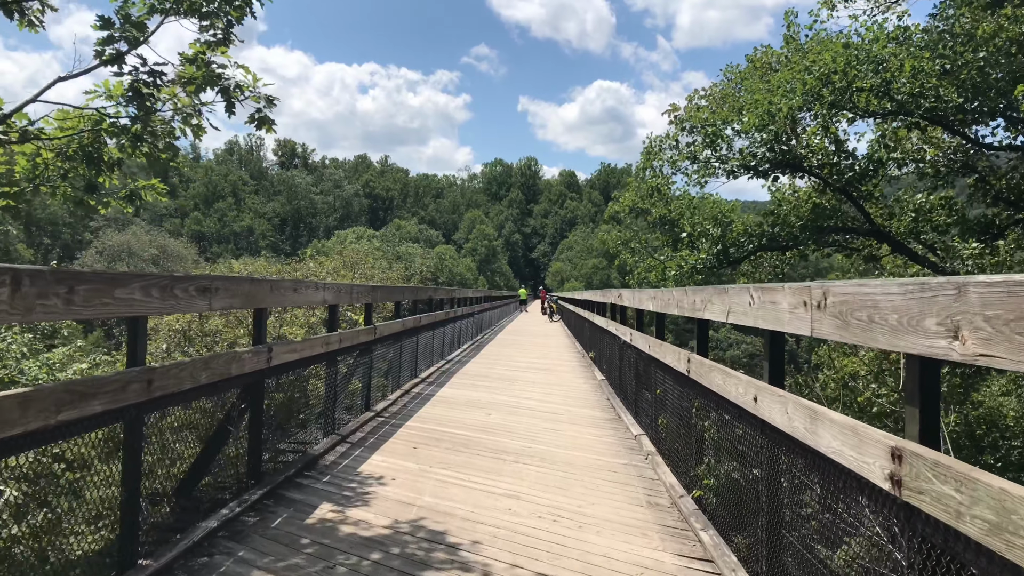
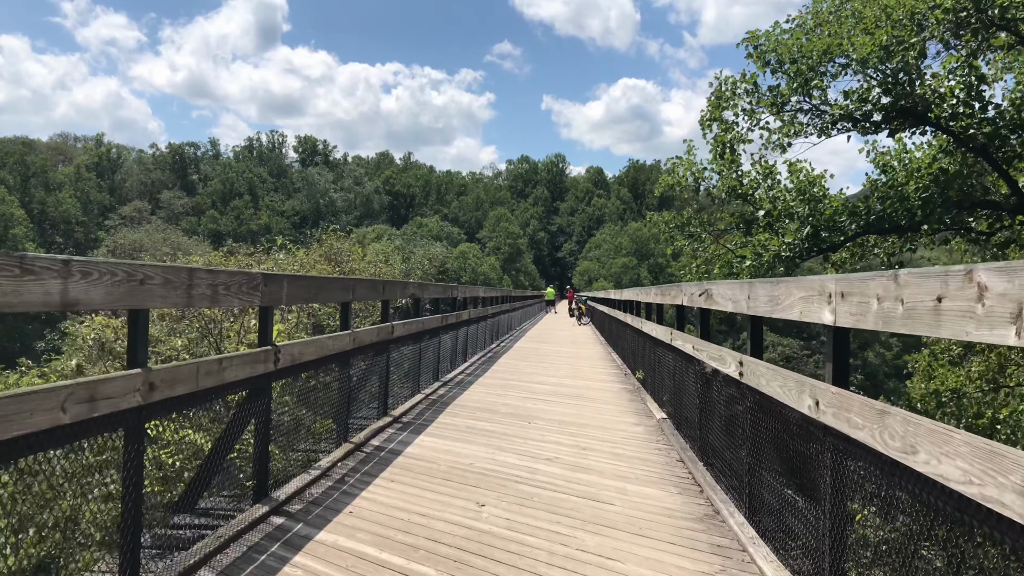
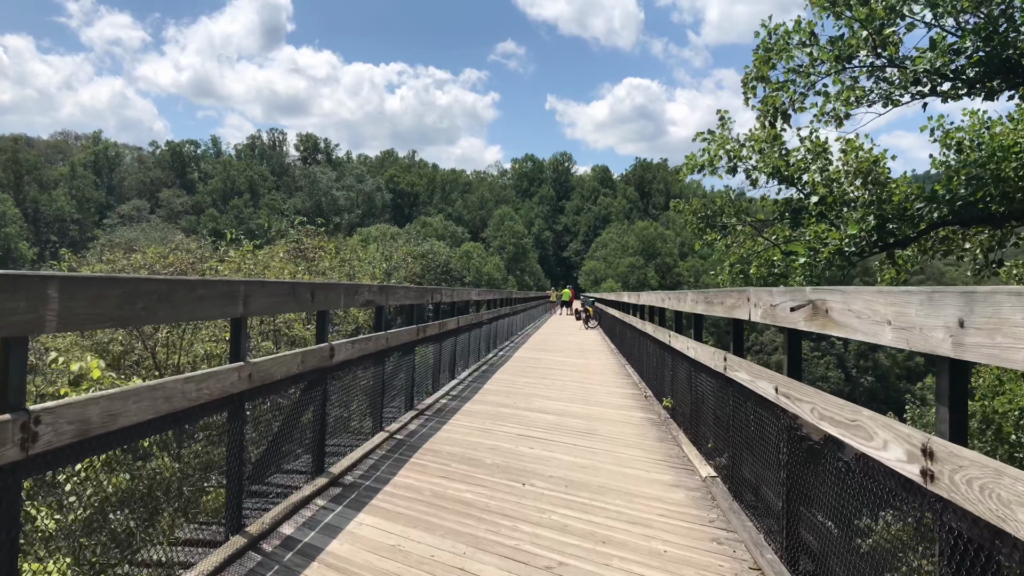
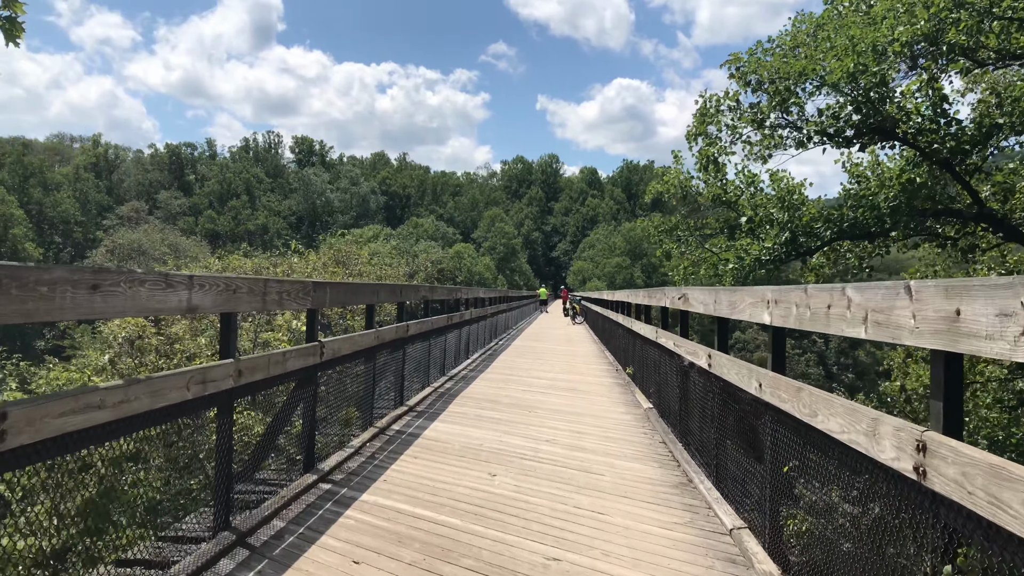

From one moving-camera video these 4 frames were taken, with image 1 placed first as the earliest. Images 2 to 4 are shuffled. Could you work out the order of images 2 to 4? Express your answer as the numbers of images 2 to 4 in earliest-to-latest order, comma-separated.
4, 2, 3
